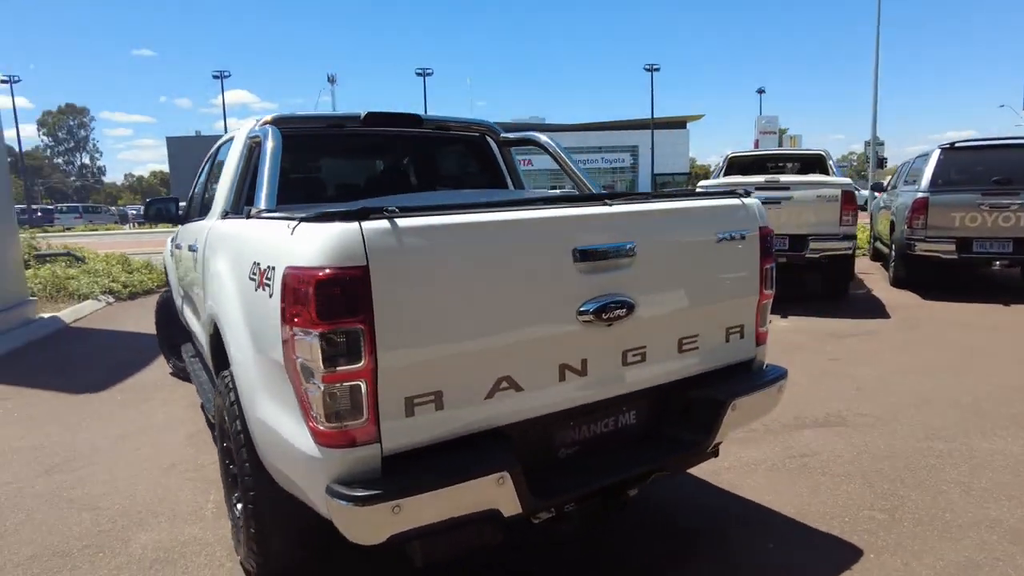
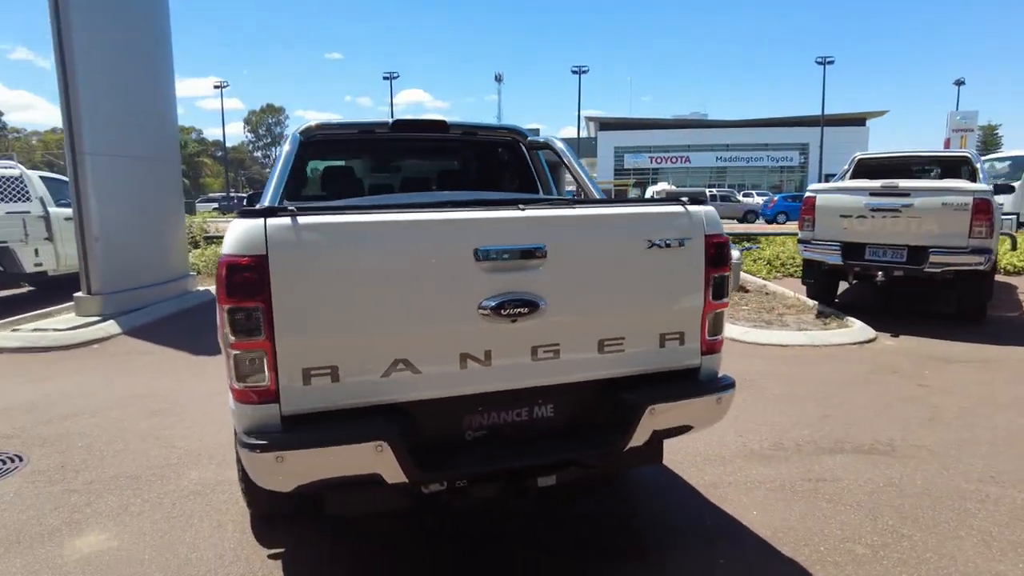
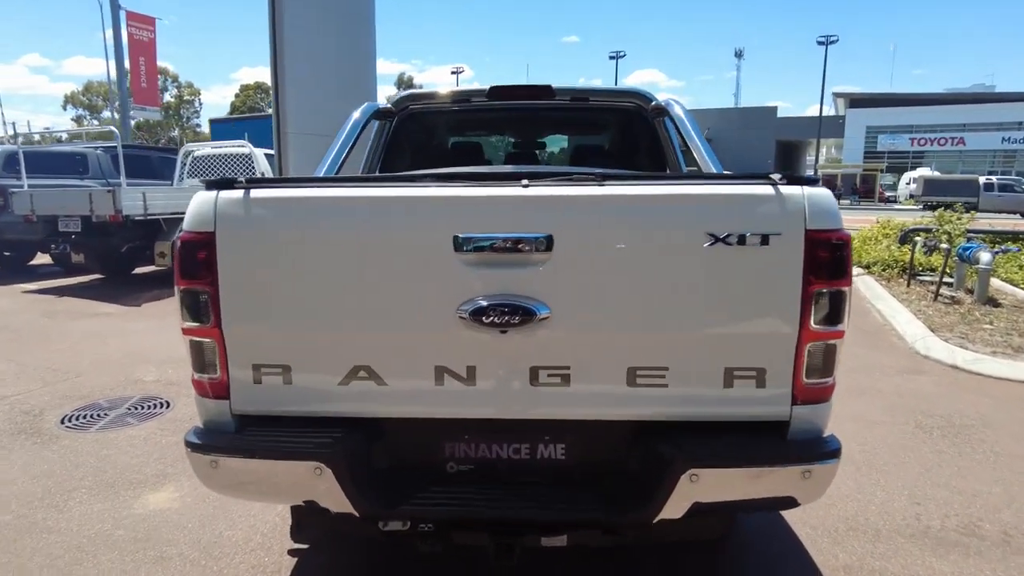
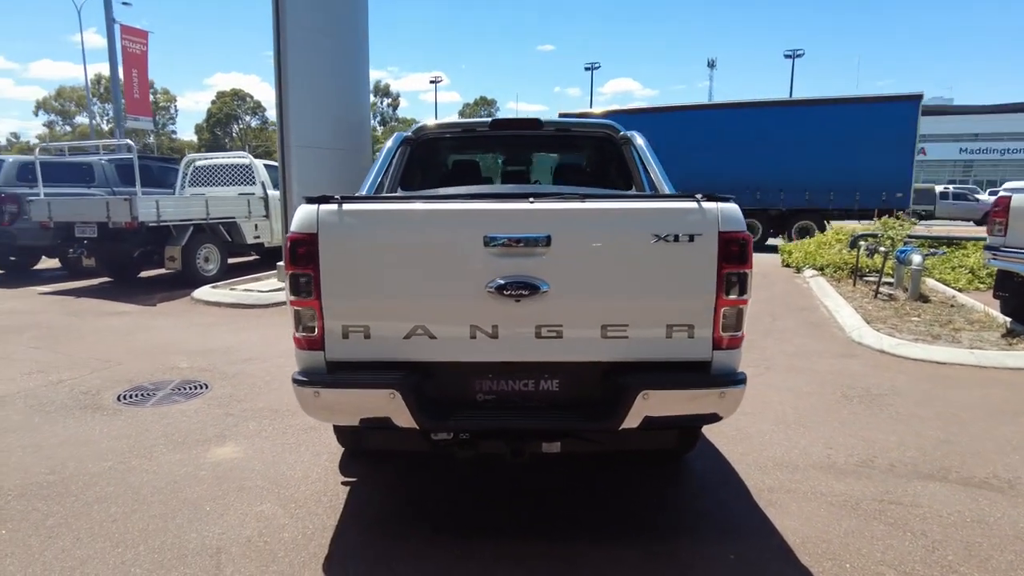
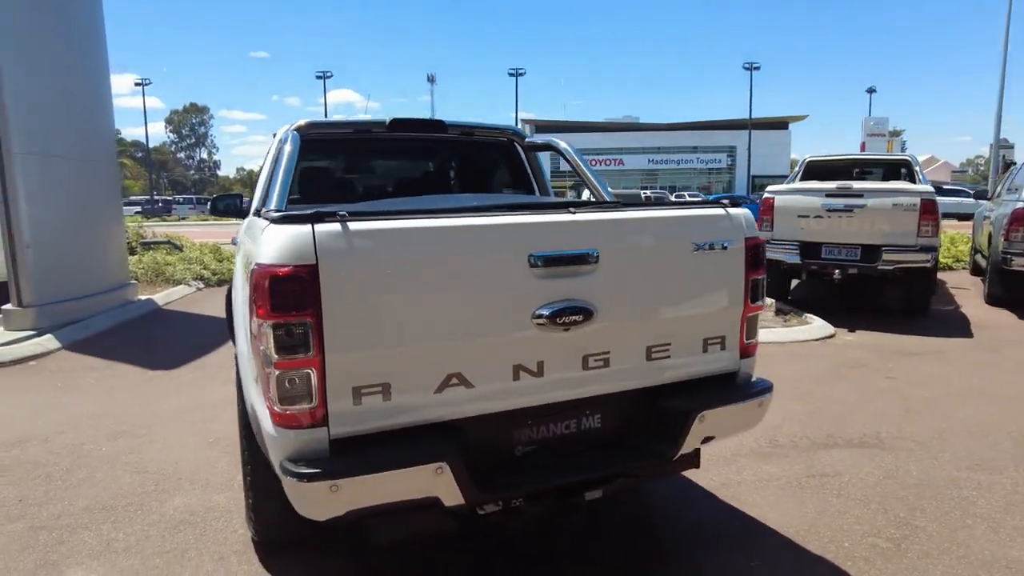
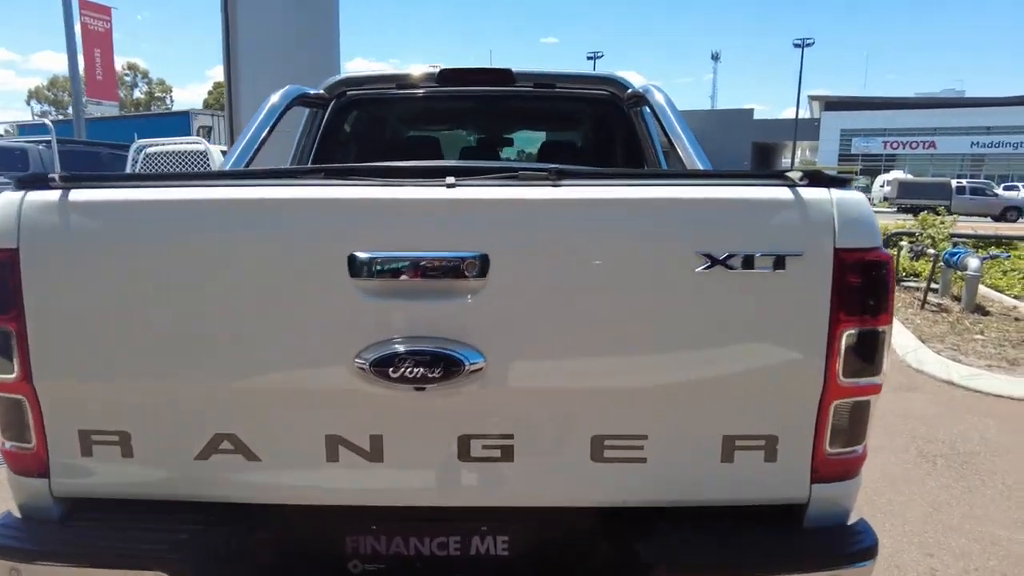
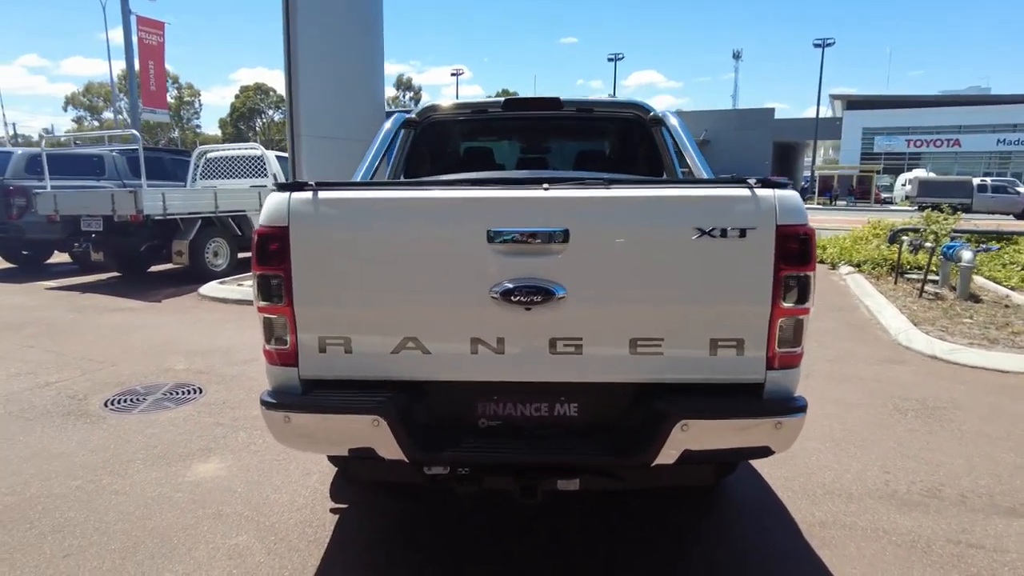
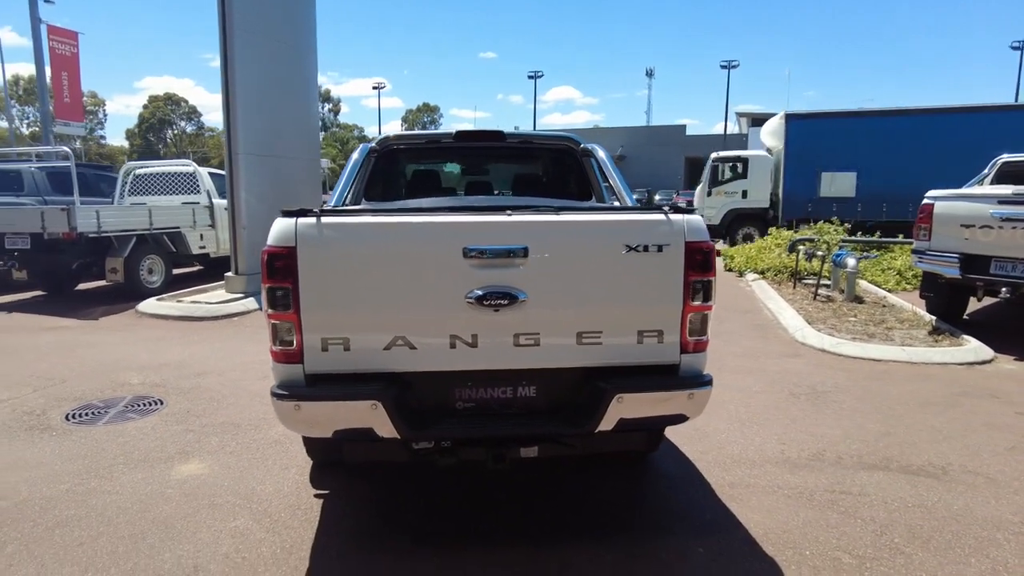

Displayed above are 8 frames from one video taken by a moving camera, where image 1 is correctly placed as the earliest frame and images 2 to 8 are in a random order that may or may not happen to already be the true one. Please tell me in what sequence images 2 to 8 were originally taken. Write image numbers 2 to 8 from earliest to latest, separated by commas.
5, 2, 8, 4, 7, 3, 6
